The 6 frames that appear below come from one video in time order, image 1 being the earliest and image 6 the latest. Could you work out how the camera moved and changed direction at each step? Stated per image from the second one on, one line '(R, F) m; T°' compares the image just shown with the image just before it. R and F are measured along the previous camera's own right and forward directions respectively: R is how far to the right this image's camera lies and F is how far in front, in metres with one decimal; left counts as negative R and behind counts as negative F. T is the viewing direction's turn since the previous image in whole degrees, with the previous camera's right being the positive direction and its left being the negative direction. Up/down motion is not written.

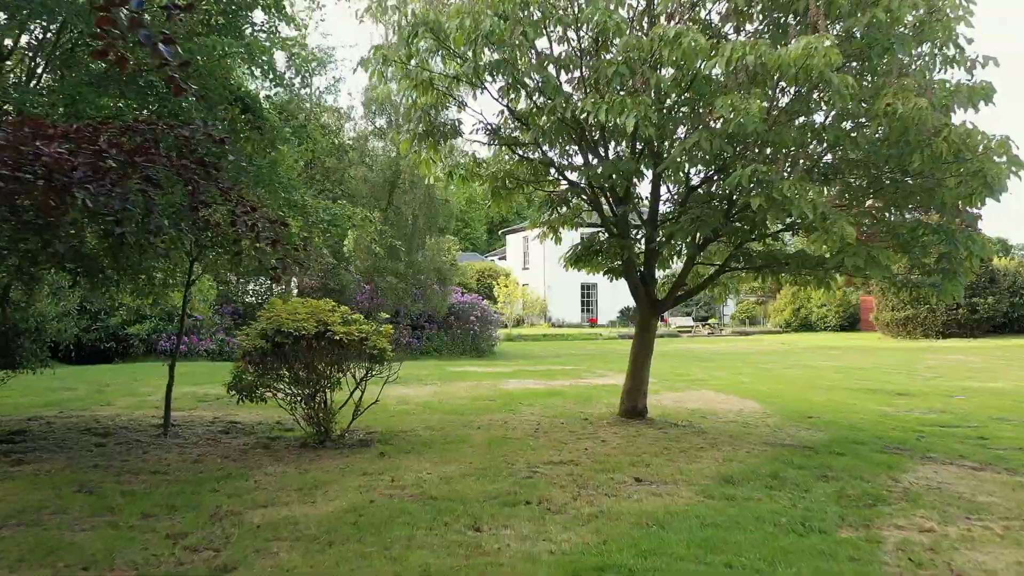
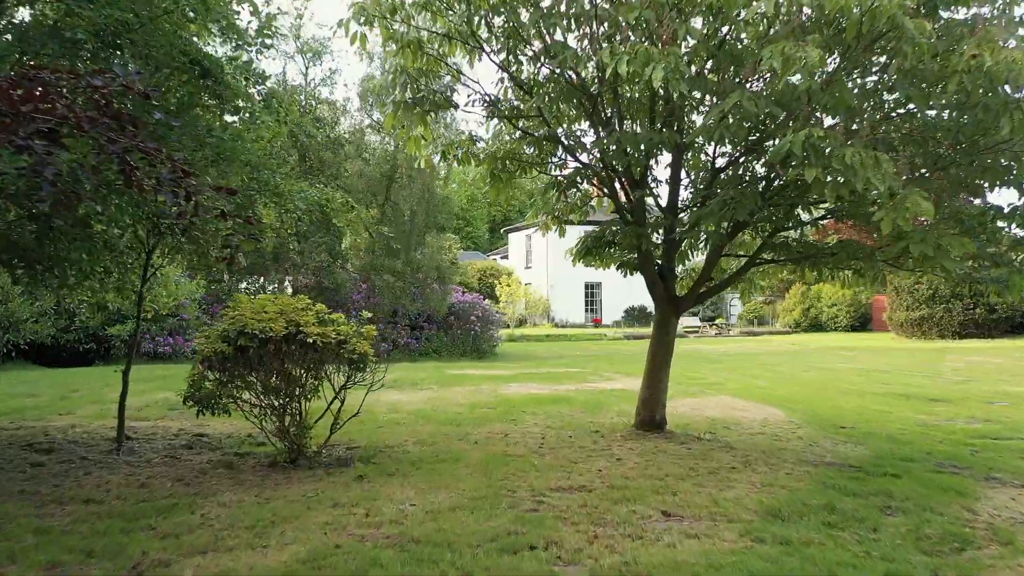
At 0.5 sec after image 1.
(0.0, +0.8) m; 0°
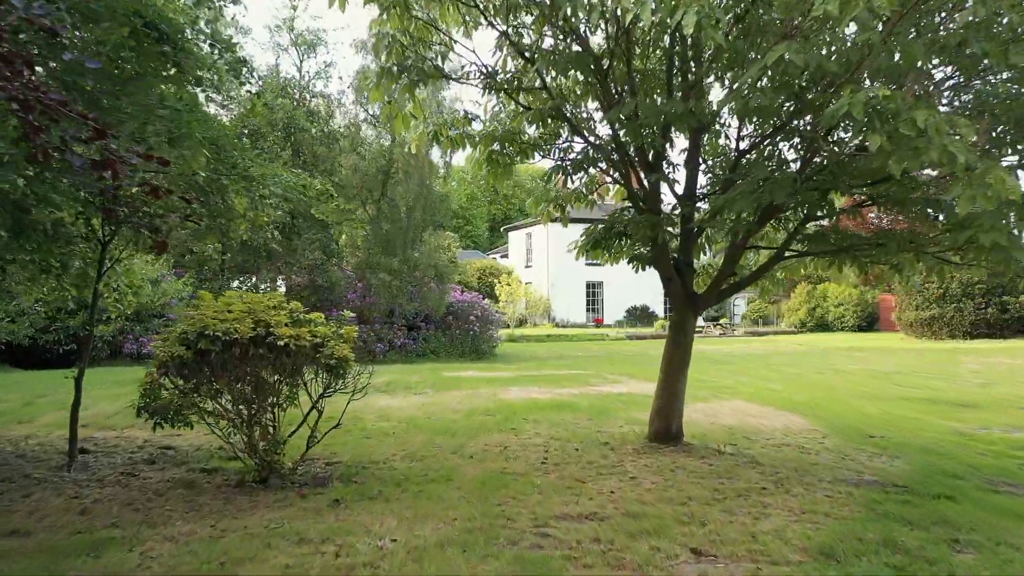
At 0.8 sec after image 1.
(0.0, +0.6) m; 0°
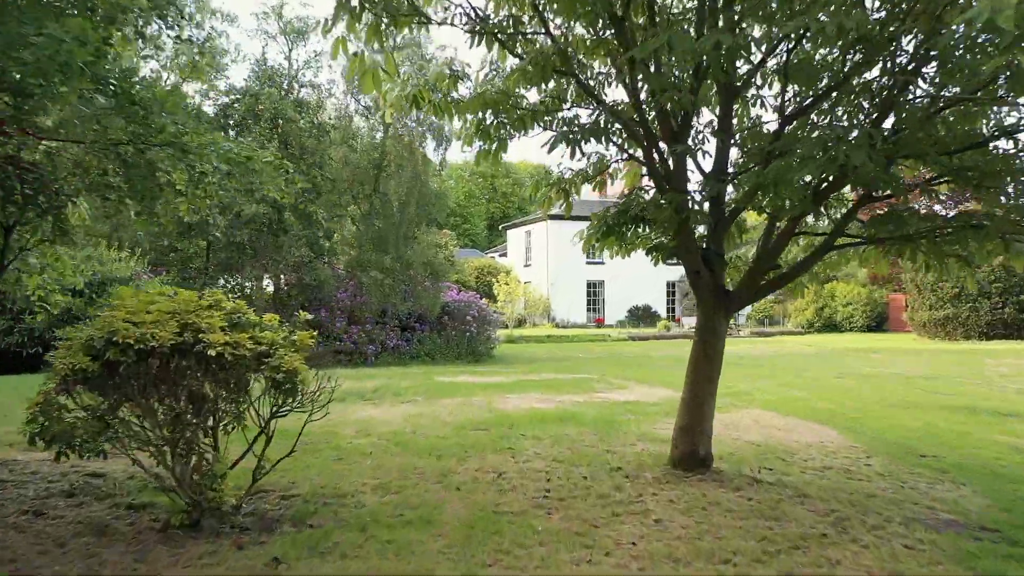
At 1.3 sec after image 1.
(0.0, +0.9) m; 0°
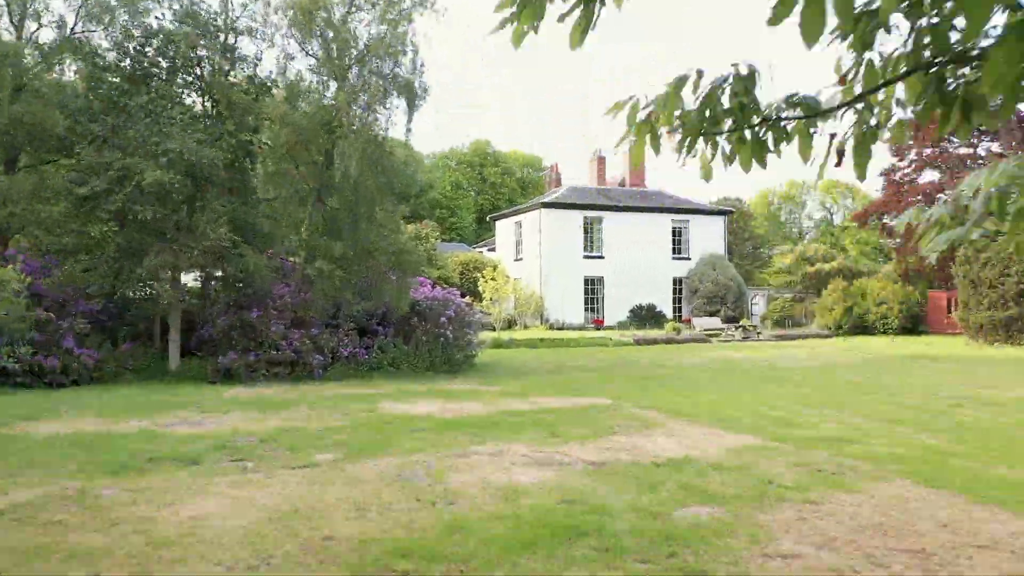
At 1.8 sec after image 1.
(+0.2, +3.6) m; +1°
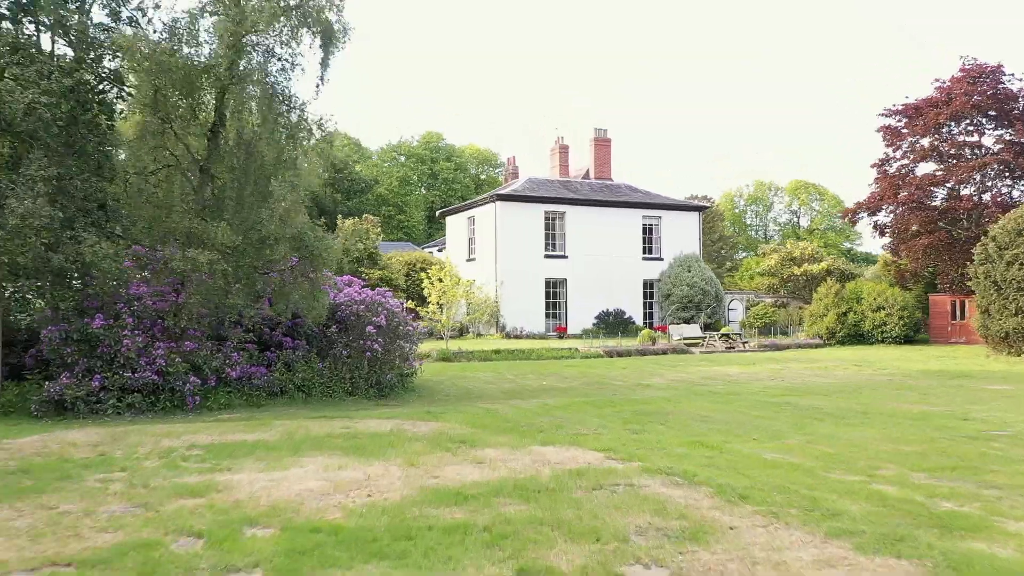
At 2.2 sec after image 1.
(+0.2, +3.4) m; +4°
